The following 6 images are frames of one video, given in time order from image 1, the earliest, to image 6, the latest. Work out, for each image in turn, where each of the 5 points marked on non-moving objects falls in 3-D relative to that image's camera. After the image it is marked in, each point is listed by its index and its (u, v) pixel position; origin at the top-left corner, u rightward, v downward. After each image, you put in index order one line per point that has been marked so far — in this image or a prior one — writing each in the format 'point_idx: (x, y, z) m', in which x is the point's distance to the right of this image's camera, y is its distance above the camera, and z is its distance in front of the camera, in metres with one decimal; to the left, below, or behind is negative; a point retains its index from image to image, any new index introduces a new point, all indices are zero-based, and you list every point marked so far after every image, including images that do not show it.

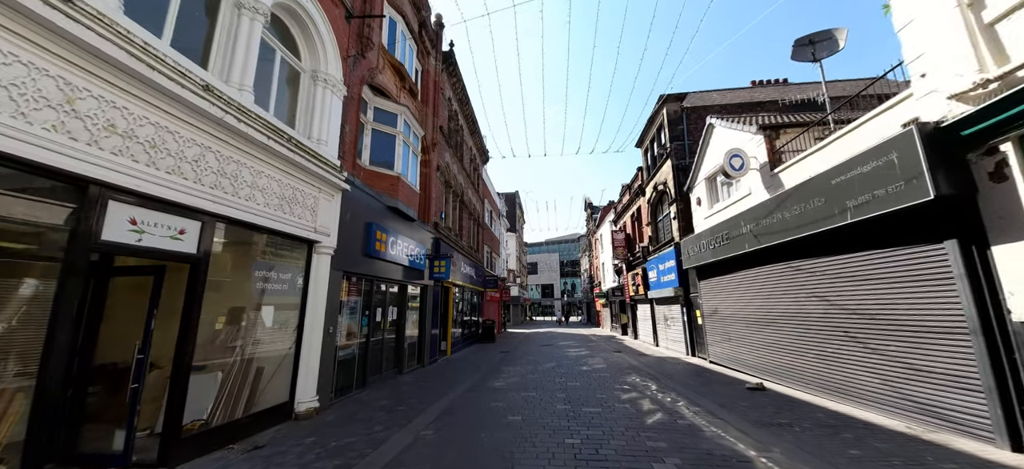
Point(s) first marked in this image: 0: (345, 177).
0: (-3.2, +1.1, +6.9) m
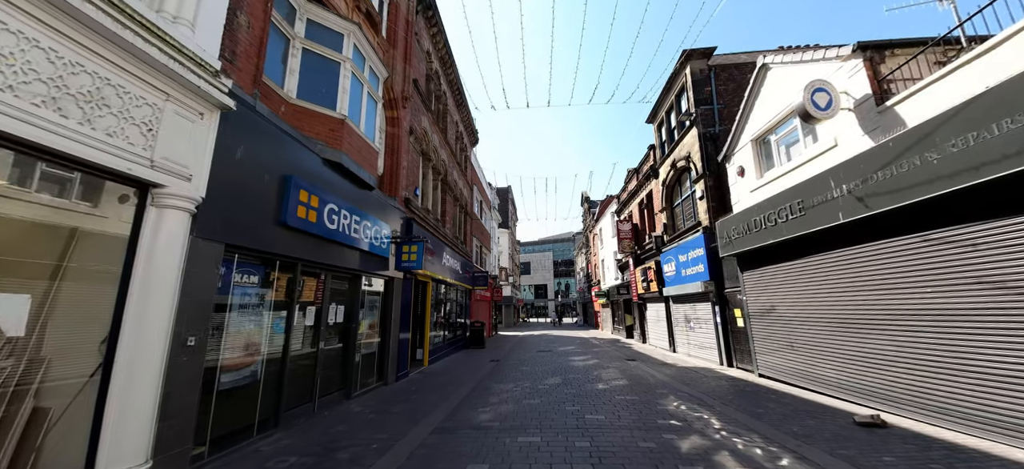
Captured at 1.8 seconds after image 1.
0: (-3.3, +1.7, +4.2) m
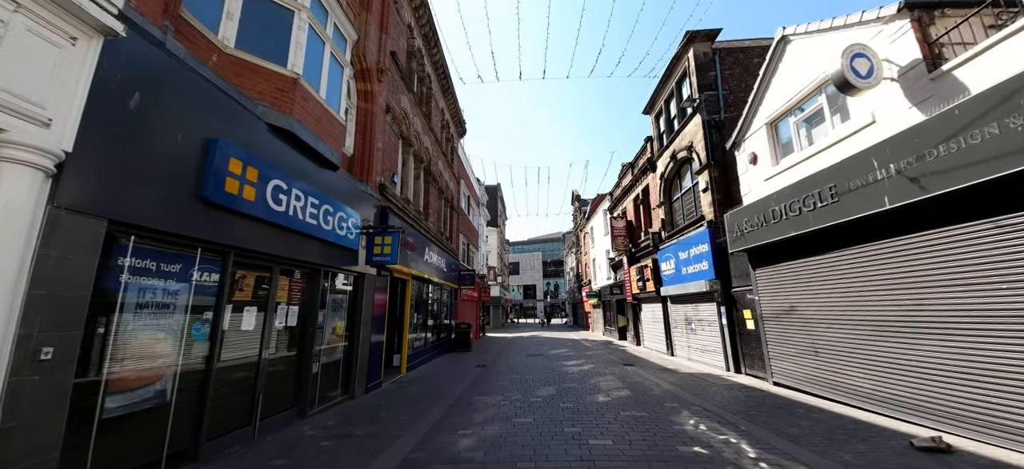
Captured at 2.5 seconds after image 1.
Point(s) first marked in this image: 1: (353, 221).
0: (-3.4, +1.9, +3.1) m
1: (-2.9, +0.3, +6.6) m
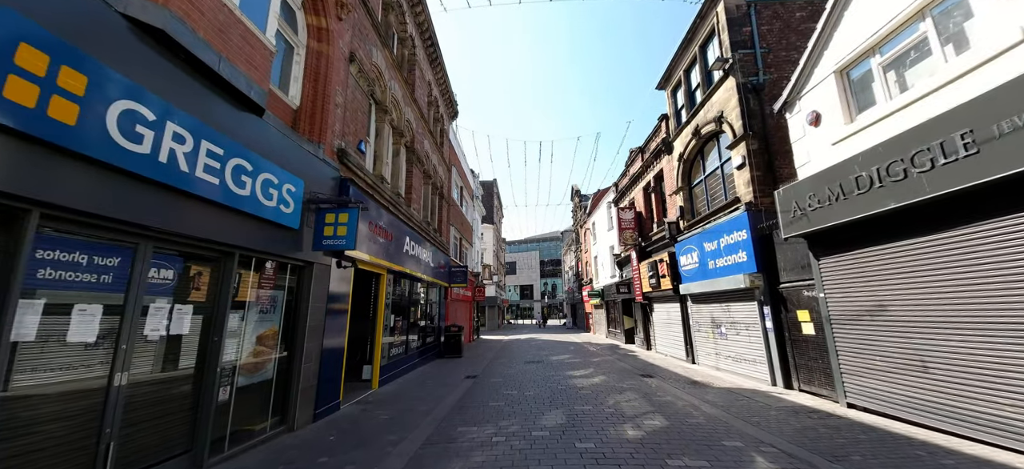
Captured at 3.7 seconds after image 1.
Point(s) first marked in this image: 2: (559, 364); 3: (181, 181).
0: (-3.4, +2.3, +1.4) m
1: (-3.0, +0.6, +4.9) m
2: (+1.4, -3.8, +10.6) m
3: (-3.1, +0.5, +3.4) m
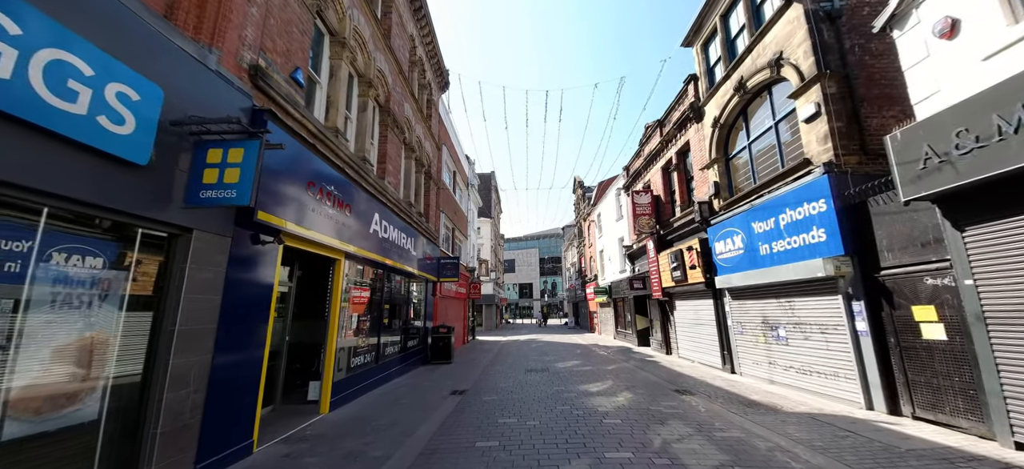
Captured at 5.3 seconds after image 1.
0: (-3.4, +2.7, -0.6) m
1: (-3.0, +1.1, +2.9) m
2: (+1.3, -3.3, +8.6) m
3: (-3.1, +1.0, +1.4) m
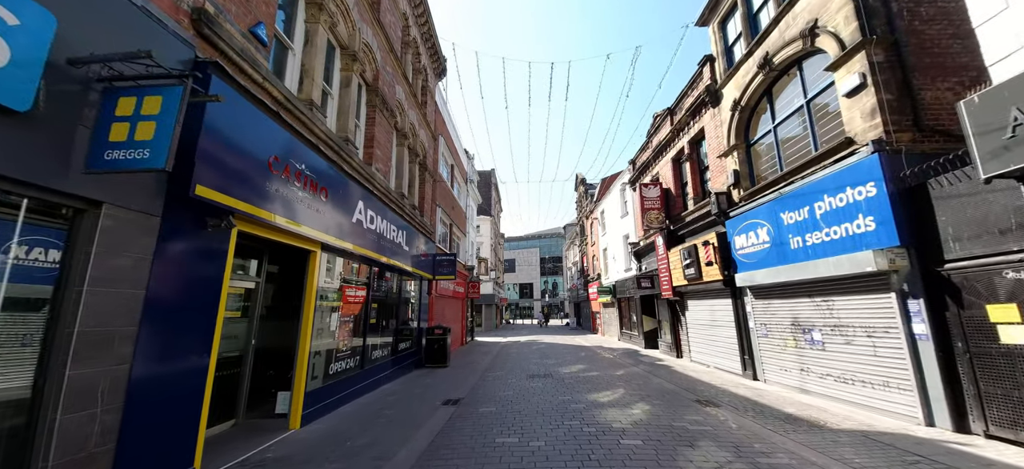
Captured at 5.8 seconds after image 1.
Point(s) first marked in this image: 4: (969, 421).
0: (-3.4, +2.9, -1.3) m
1: (-3.0, +1.3, +2.1) m
2: (+1.3, -3.1, +7.9) m
3: (-3.1, +1.1, +0.7) m
4: (+5.3, -2.2, +4.2) m
